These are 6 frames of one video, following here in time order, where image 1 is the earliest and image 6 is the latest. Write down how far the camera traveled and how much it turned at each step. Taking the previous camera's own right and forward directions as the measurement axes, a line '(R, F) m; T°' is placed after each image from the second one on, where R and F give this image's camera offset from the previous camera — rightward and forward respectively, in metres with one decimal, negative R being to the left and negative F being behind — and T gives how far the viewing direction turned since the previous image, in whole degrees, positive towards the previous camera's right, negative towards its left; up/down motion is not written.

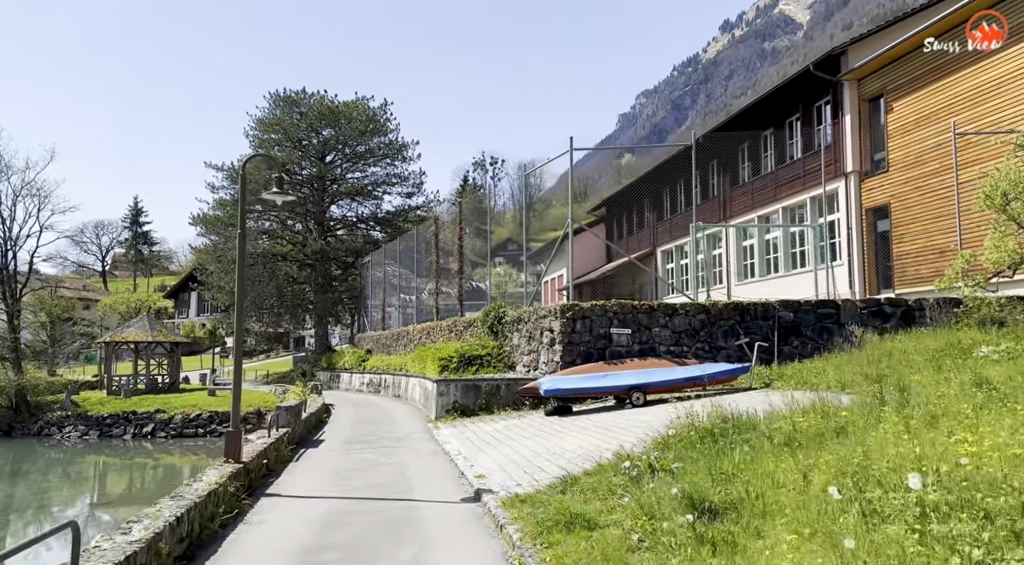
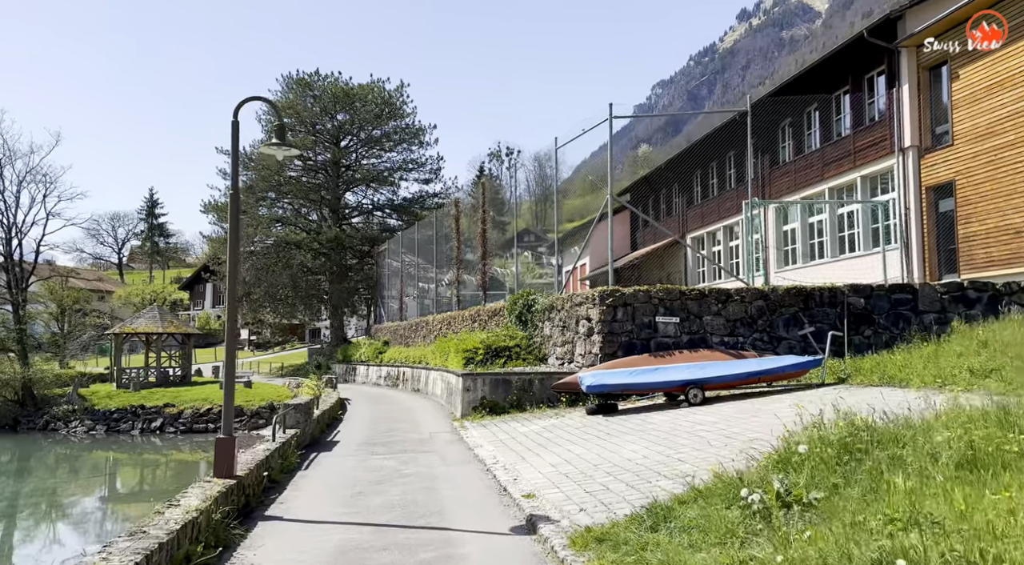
(-0.4, +1.9) m; -1°
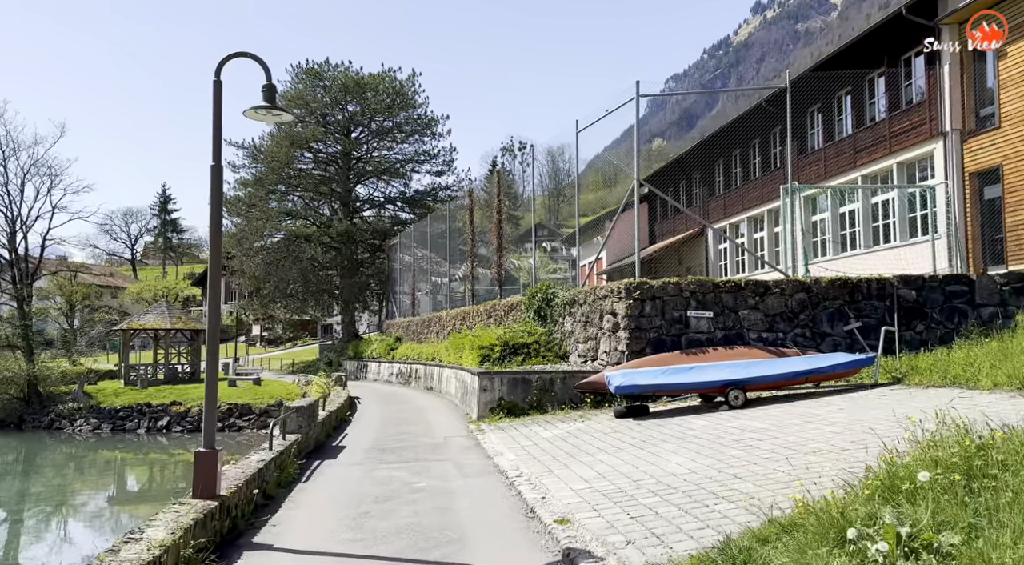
(-0.1, +1.2) m; -1°
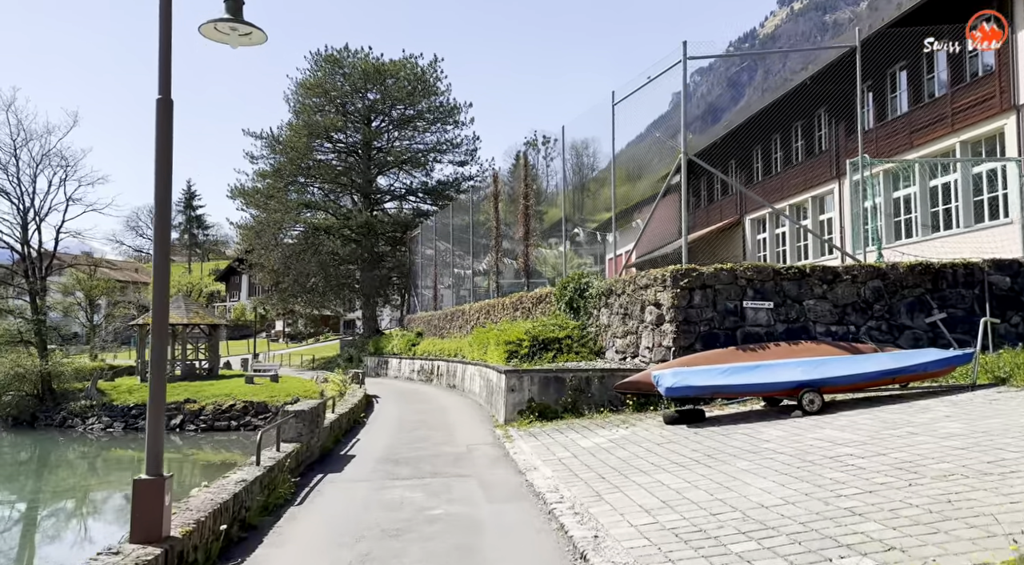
(-0.1, +1.7) m; -2°
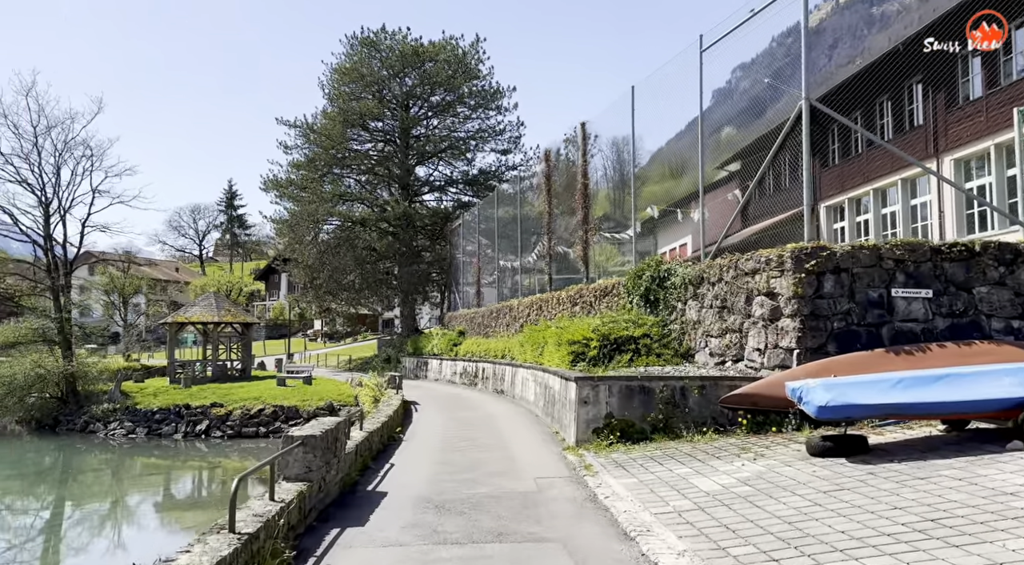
(-0.4, +3.0) m; -3°
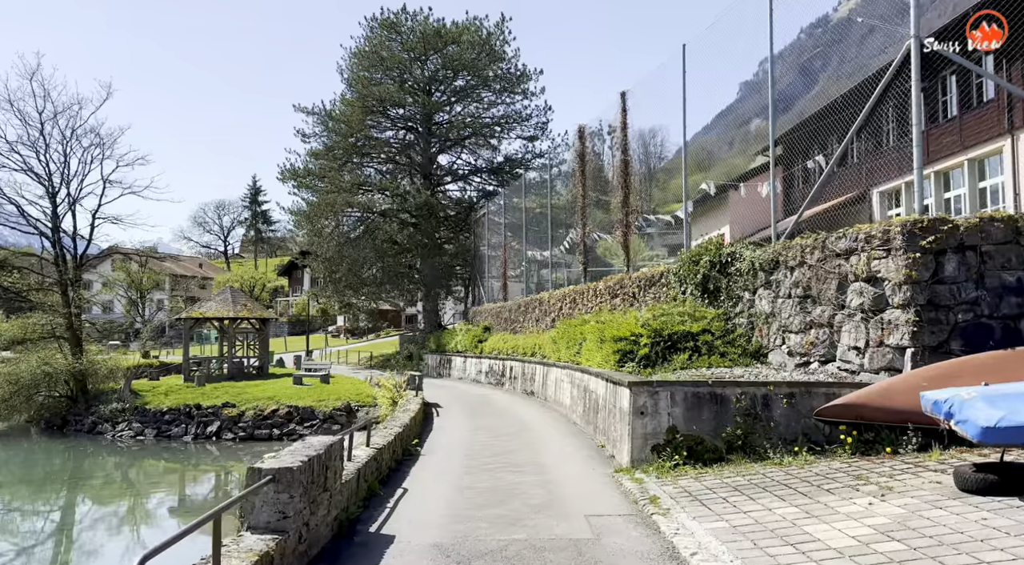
(-0.2, +2.1) m; -2°
